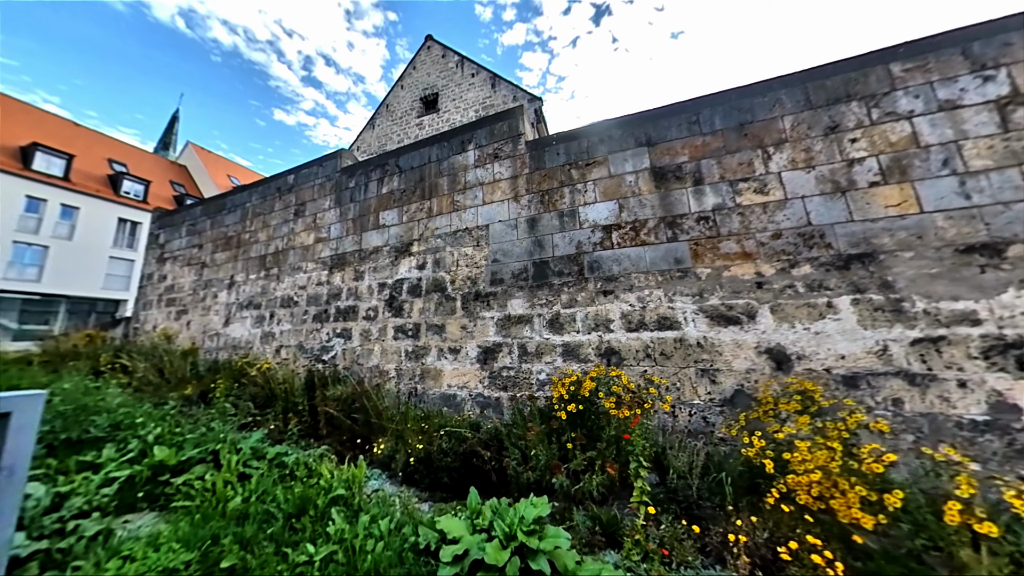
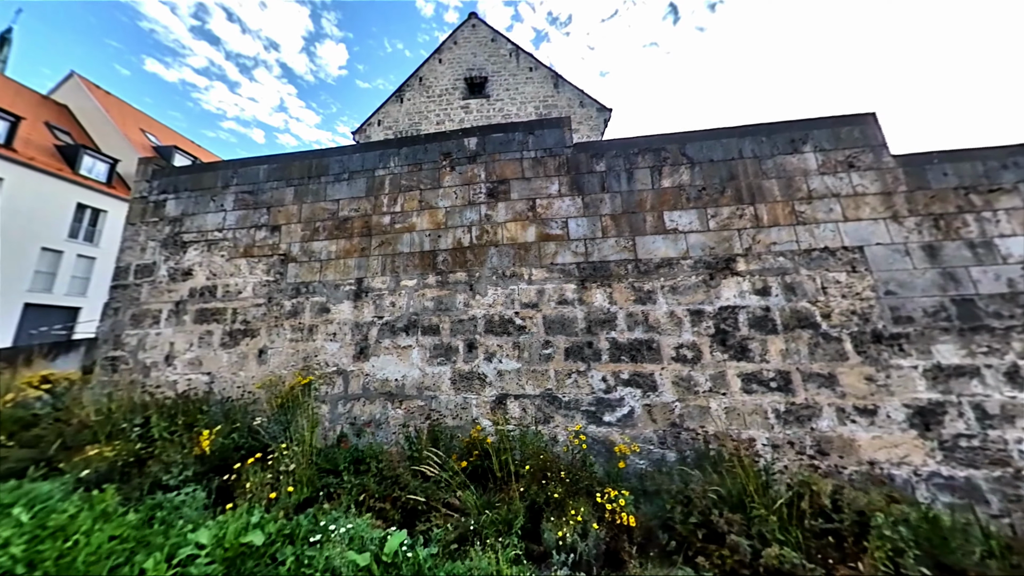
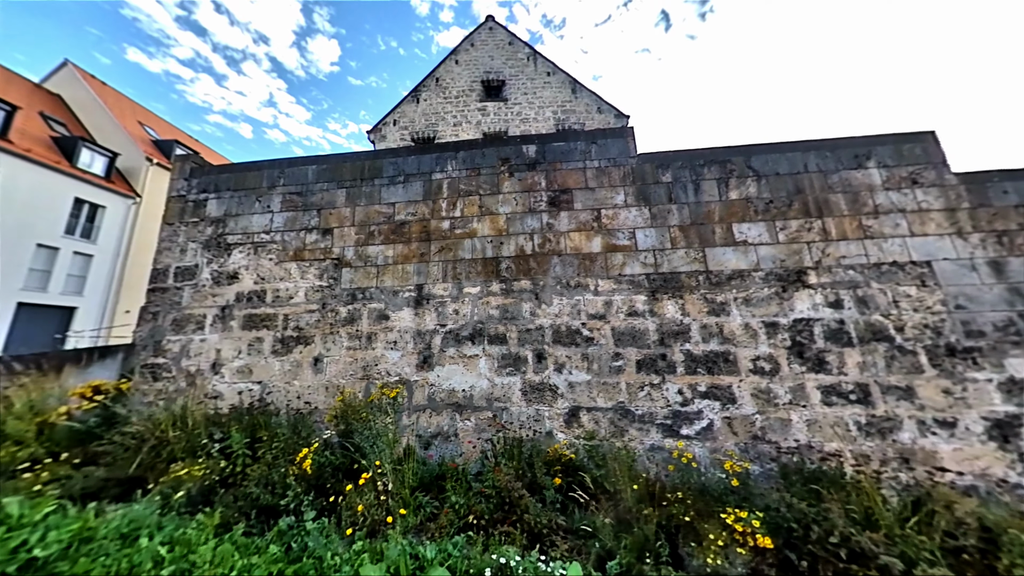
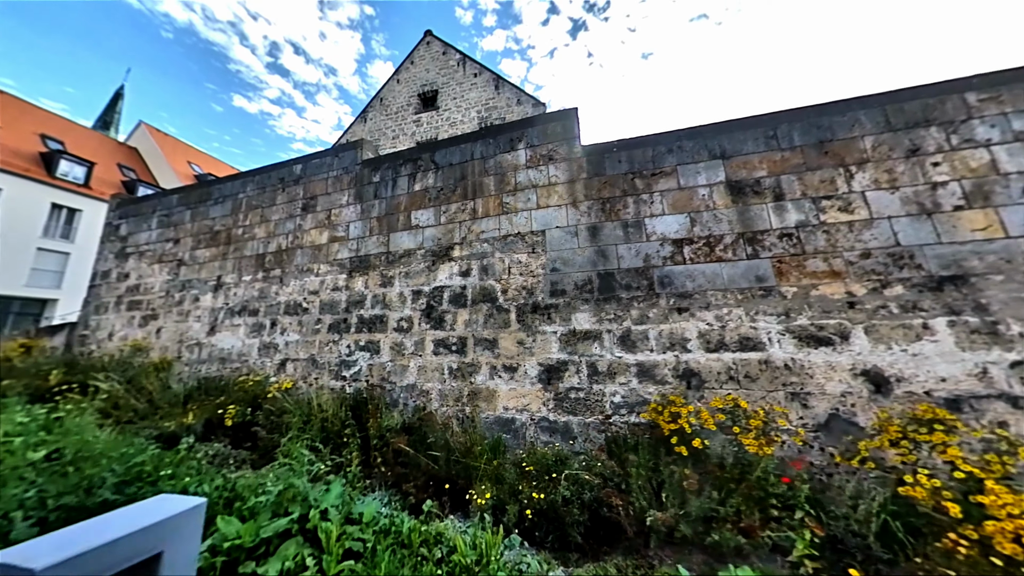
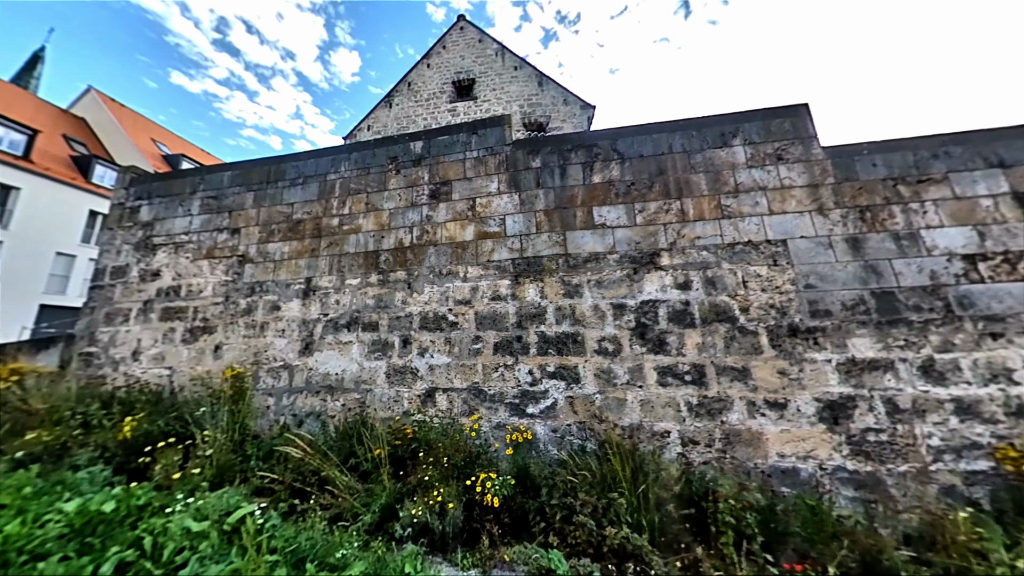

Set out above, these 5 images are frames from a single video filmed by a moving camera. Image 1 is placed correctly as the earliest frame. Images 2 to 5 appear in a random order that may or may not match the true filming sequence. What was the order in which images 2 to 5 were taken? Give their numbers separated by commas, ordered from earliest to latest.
4, 5, 2, 3
